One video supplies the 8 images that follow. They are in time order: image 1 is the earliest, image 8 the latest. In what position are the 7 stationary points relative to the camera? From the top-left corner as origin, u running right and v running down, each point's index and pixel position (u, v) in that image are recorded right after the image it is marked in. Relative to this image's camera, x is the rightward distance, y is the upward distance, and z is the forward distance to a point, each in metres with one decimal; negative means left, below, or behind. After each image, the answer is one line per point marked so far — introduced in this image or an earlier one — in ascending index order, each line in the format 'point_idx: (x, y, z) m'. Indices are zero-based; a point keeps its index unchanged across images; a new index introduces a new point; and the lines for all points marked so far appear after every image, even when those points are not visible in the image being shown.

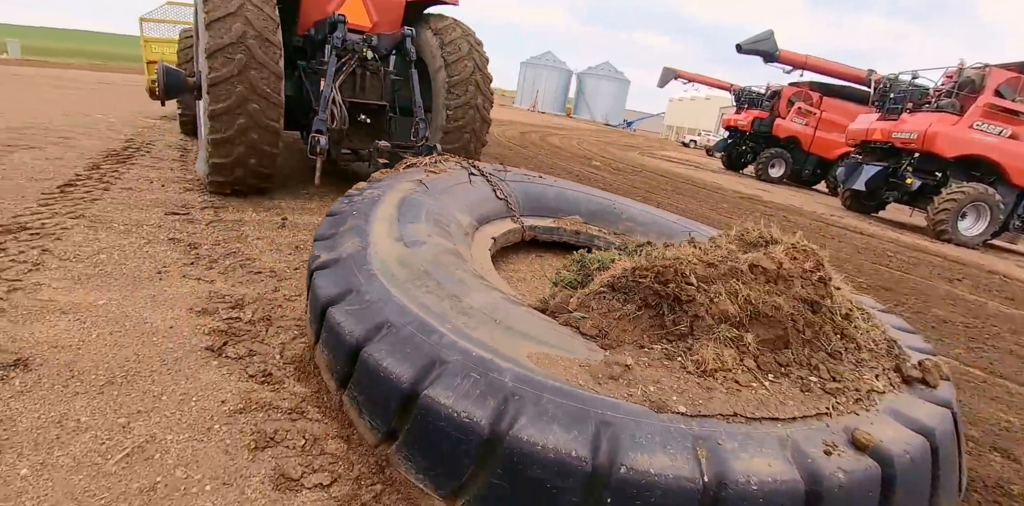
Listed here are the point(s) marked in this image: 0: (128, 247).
0: (-2.1, 0.0, +3.1) m
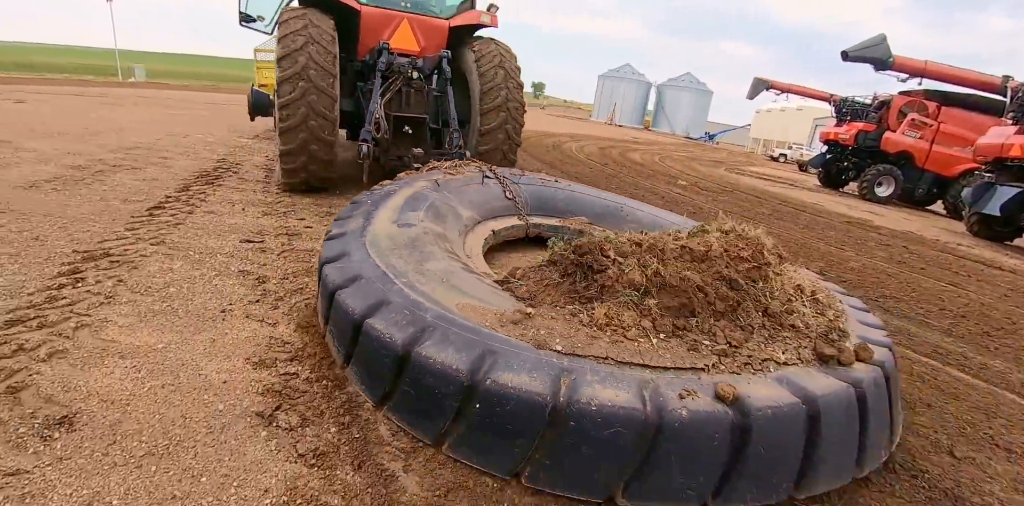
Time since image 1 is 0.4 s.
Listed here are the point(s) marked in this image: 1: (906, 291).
0: (-1.6, -0.1, +3.0) m
1: (+3.2, -0.3, +4.7) m
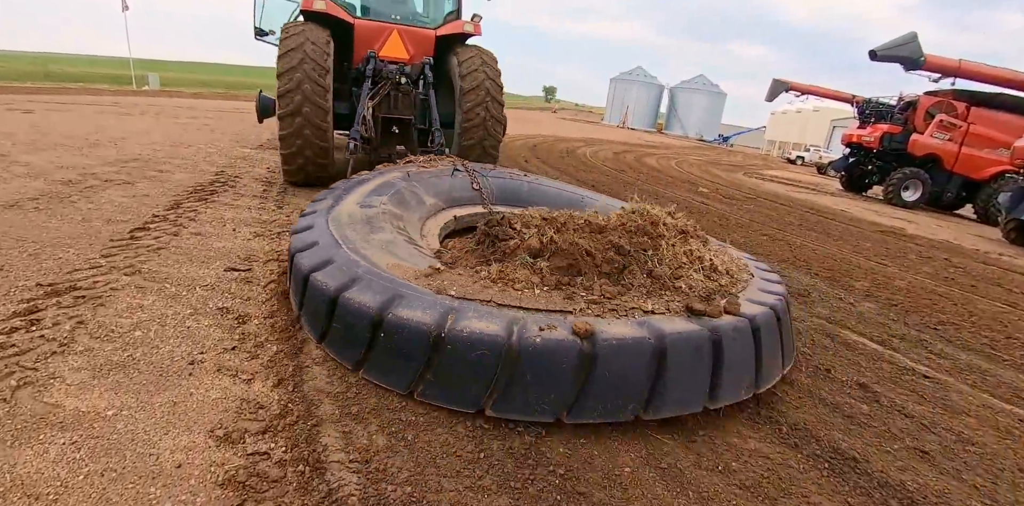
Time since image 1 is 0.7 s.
0: (-1.5, -0.3, +2.6) m
1: (+3.3, -0.5, +4.3) m
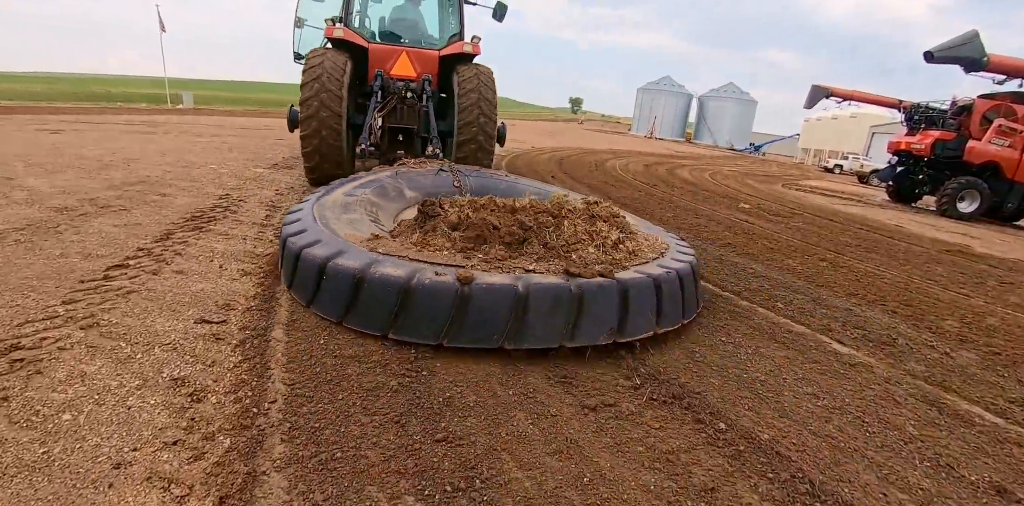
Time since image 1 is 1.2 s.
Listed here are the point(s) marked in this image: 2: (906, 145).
0: (-1.5, -0.5, +2.1) m
1: (+3.4, -0.7, +3.5) m
2: (+9.0, +2.5, +13.3) m
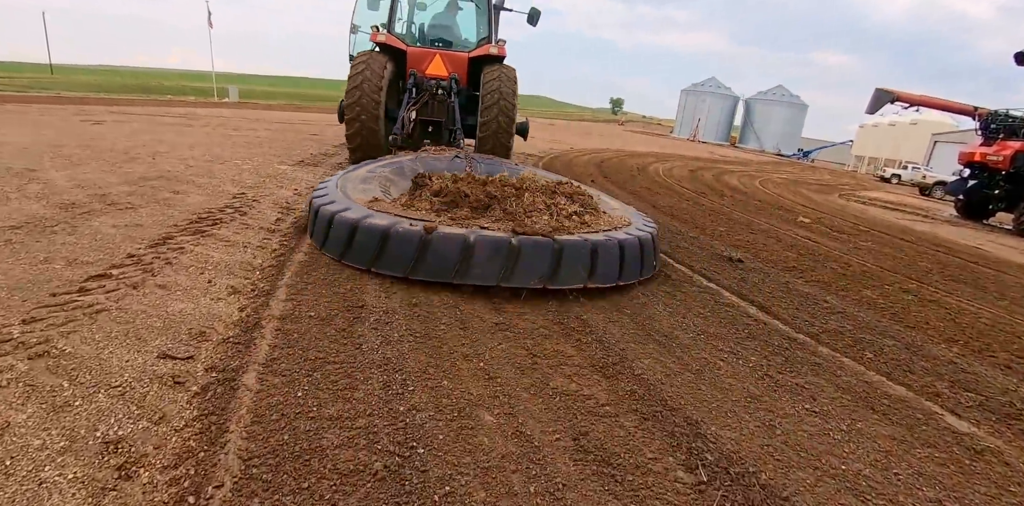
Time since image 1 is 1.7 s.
0: (-1.4, -0.6, +1.7) m
1: (+3.6, -0.9, +2.8) m
2: (+9.8, +2.0, +12.2) m
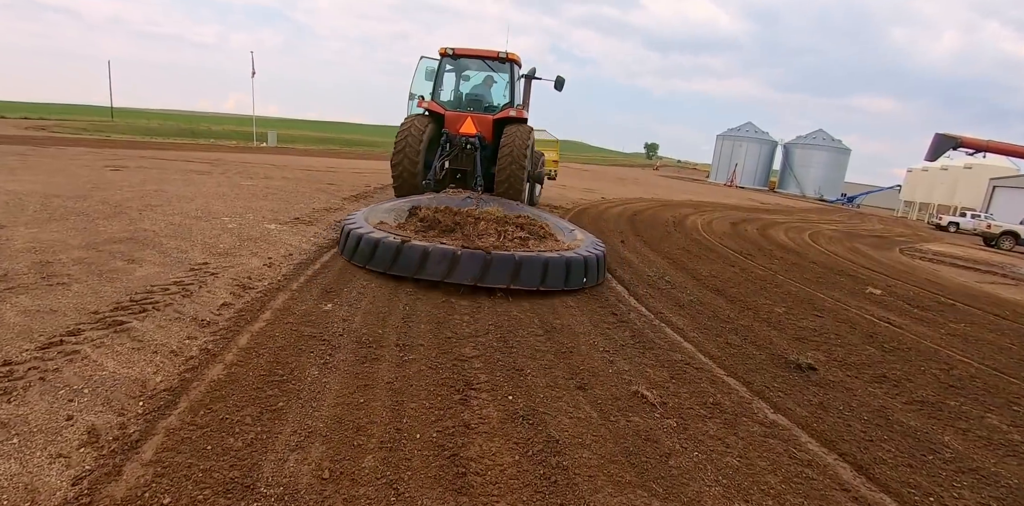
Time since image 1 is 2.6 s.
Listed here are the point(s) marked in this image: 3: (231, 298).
0: (-1.6, -1.0, +0.8) m
1: (+3.5, -1.4, +1.5) m
2: (+10.3, +0.8, +10.7) m
3: (-1.8, -0.3, +3.7) m
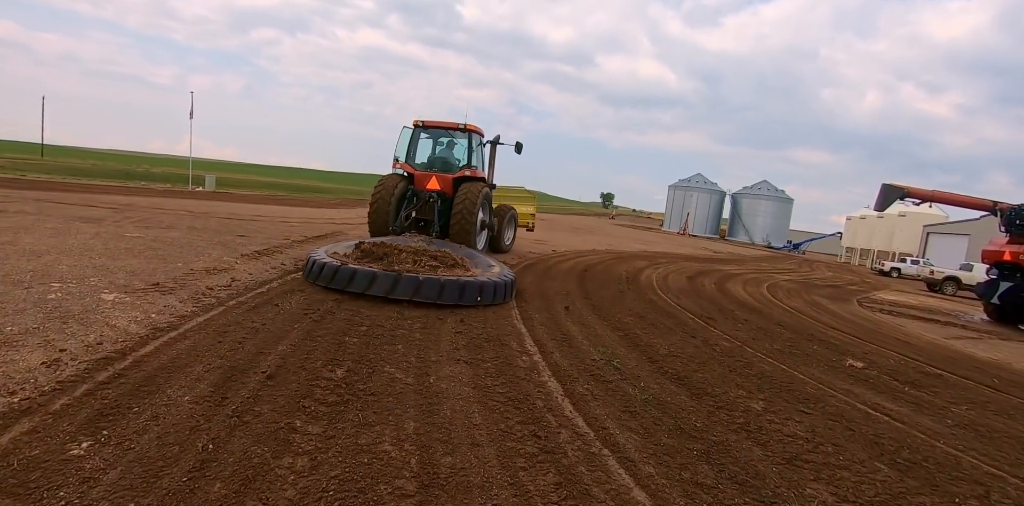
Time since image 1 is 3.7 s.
0: (-1.9, -1.2, -0.6) m
1: (+3.1, -1.7, +0.5) m
2: (+9.2, -0.2, +10.3) m
3: (-2.4, -0.7, +2.4) m
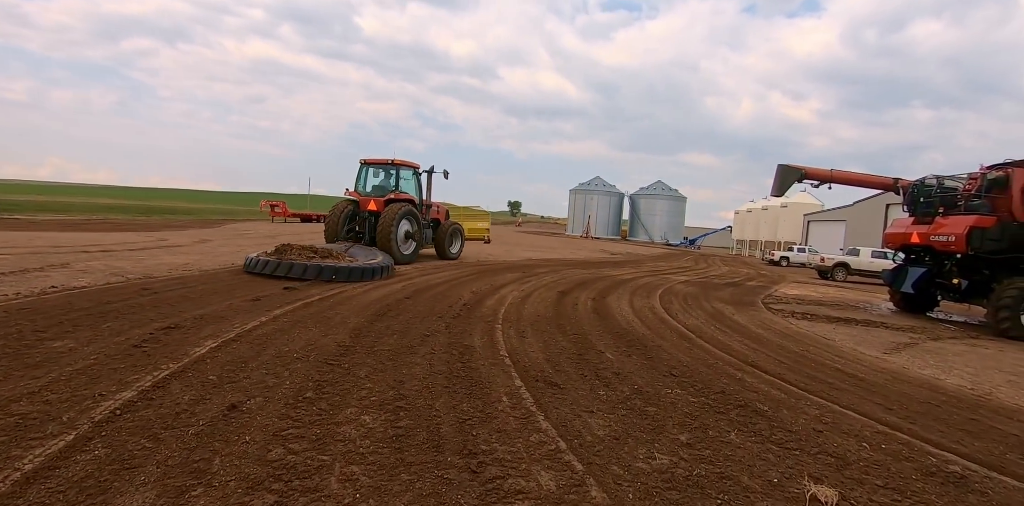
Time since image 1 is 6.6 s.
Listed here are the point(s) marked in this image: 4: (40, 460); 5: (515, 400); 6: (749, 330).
0: (-2.8, -1.4, -4.2) m
1: (+2.0, -1.5, -2.4) m
2: (+6.5, +0.1, +8.2) m
3: (-3.7, -1.0, -1.3) m
4: (-1.9, -0.8, +2.3) m
5: (+0.1, -0.9, +3.4) m
6: (+3.0, -1.0, +7.3) m
